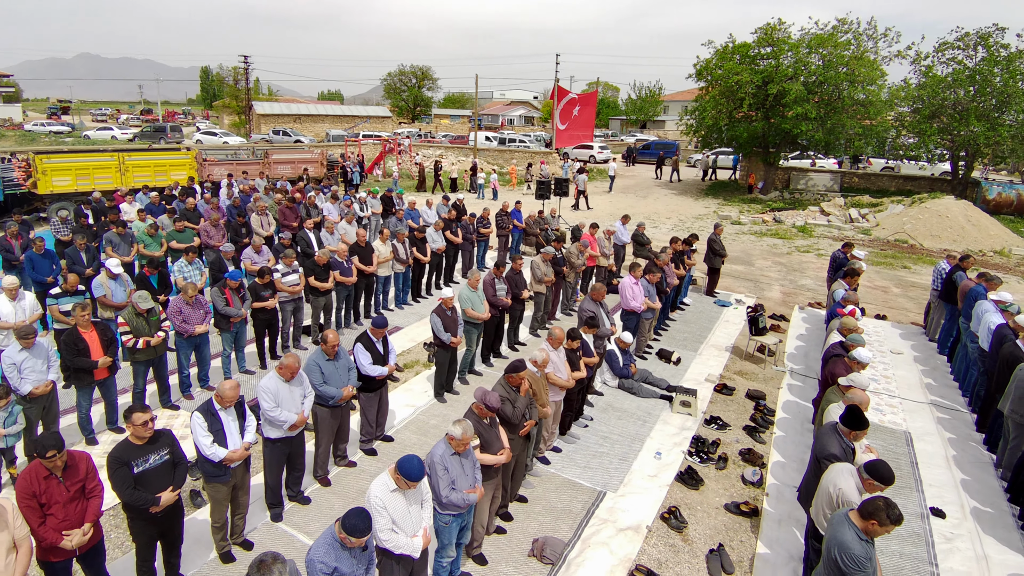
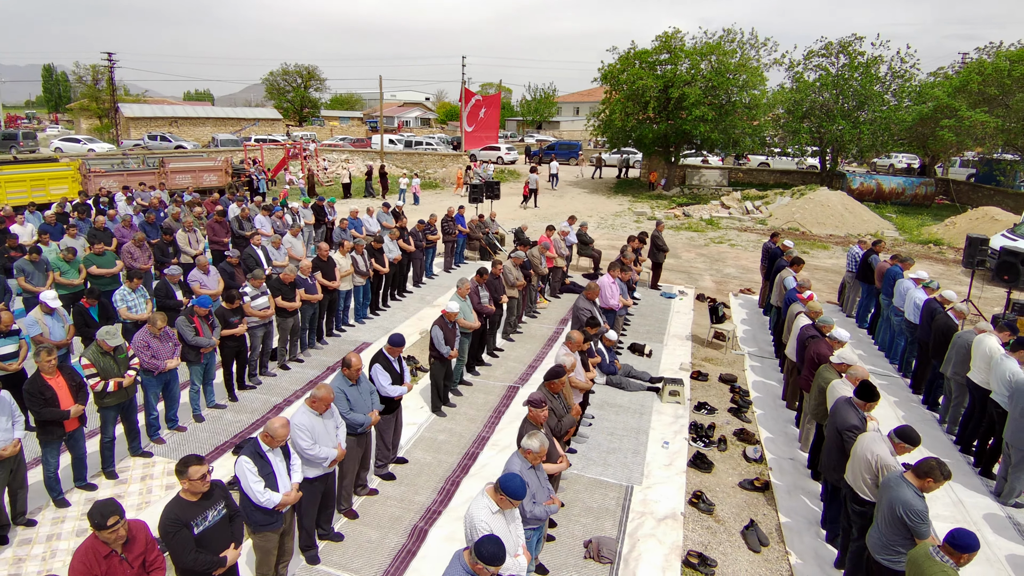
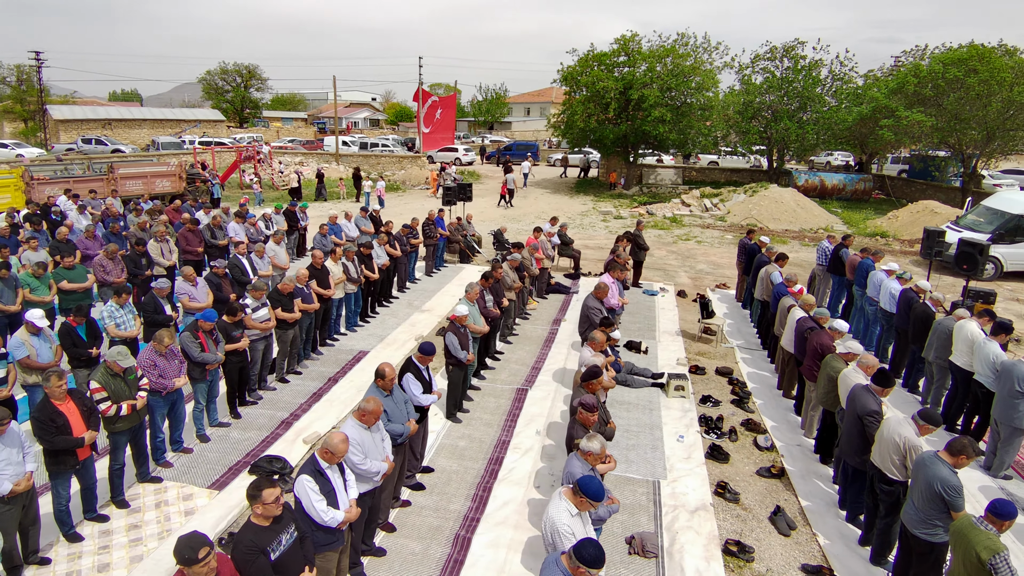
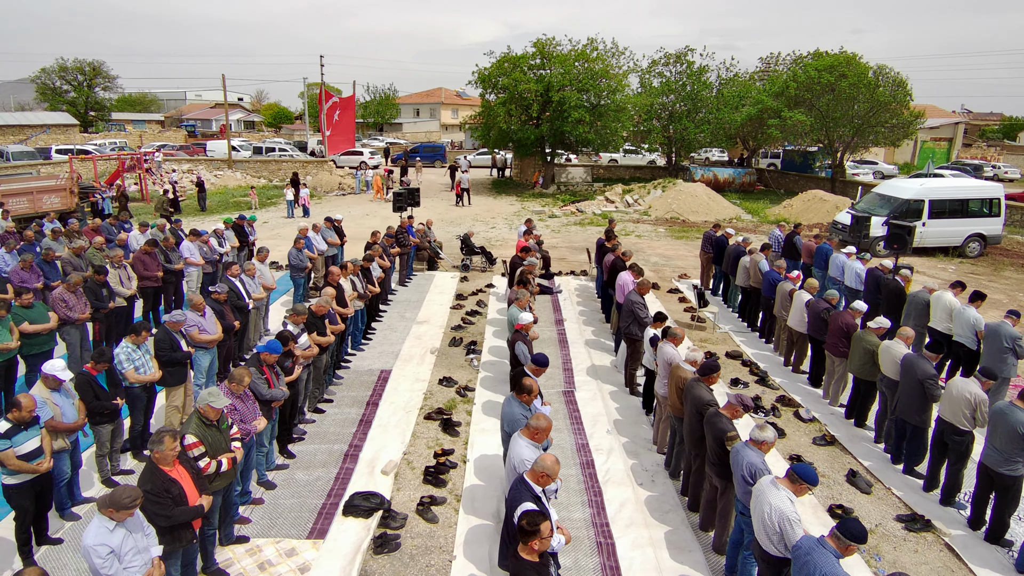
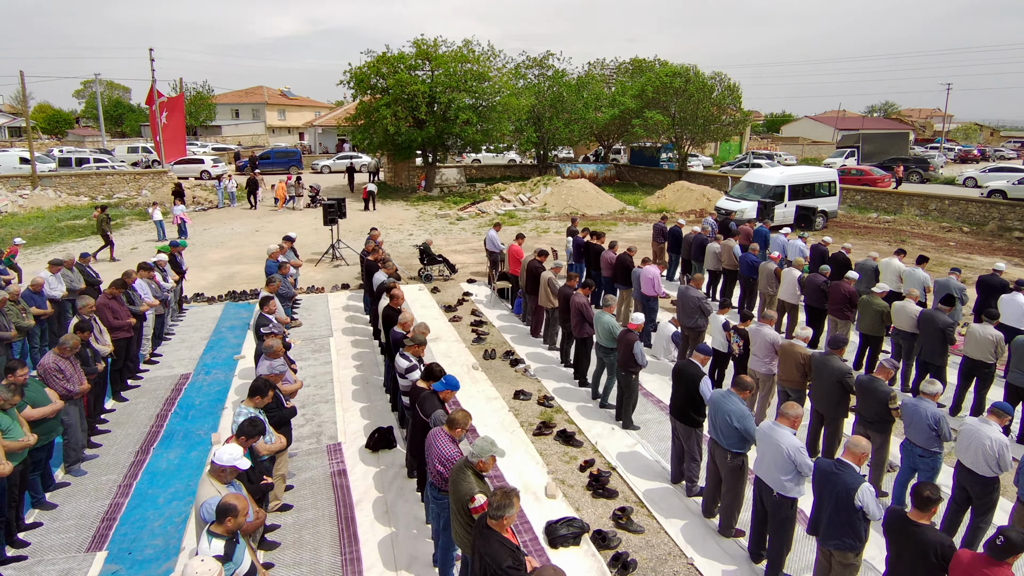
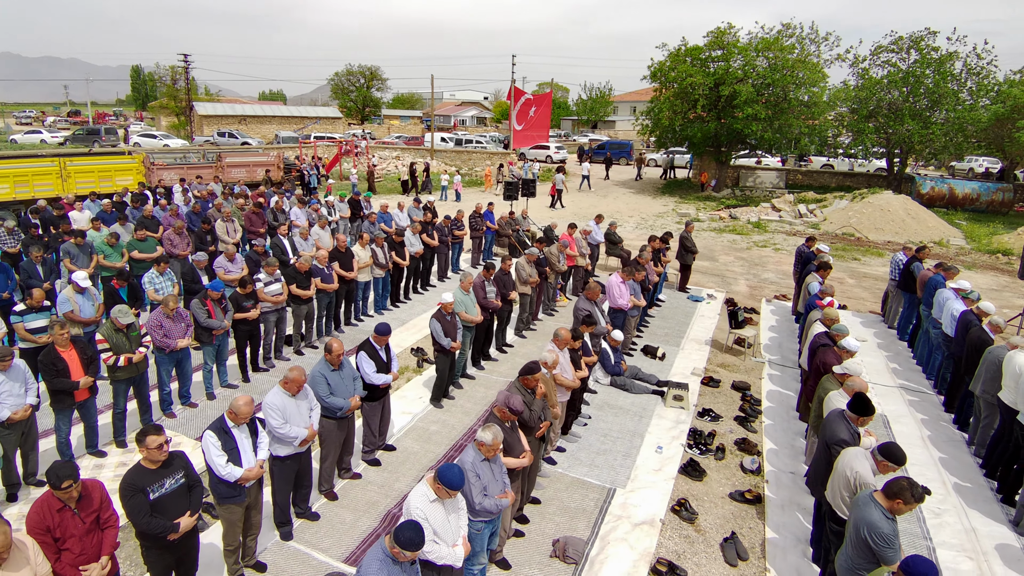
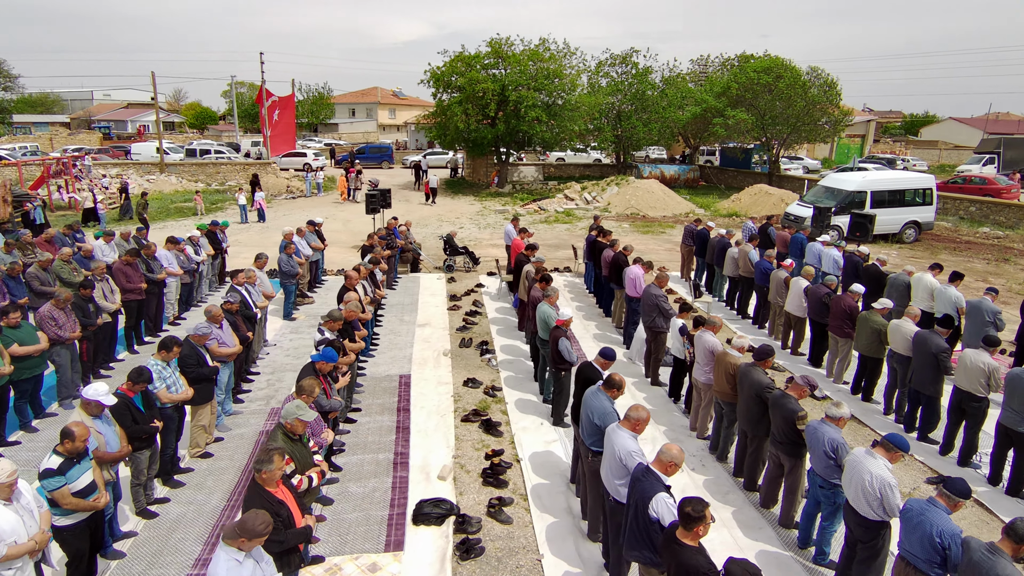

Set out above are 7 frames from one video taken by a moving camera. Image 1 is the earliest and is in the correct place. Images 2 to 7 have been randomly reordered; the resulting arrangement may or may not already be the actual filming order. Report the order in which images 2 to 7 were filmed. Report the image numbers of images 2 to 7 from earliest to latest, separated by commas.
6, 2, 3, 4, 7, 5
